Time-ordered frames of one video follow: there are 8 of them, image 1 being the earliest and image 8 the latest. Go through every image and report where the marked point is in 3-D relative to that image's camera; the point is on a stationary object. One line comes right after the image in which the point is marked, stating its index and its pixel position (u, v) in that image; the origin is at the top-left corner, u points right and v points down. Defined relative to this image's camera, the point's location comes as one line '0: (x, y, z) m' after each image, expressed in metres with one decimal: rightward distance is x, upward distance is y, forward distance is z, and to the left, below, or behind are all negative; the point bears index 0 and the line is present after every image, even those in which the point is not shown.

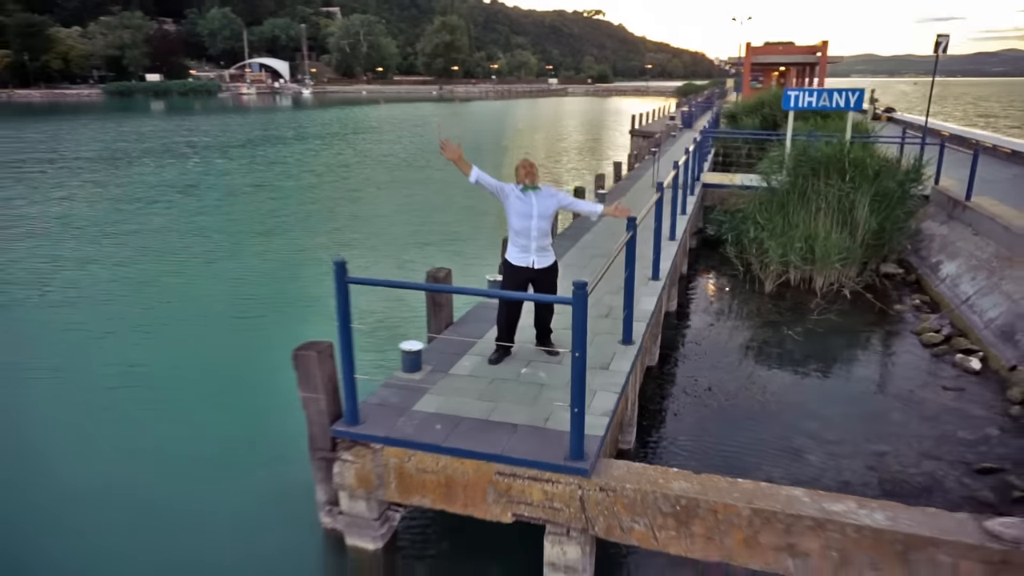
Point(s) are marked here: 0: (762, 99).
0: (+3.7, +2.8, +10.5) m
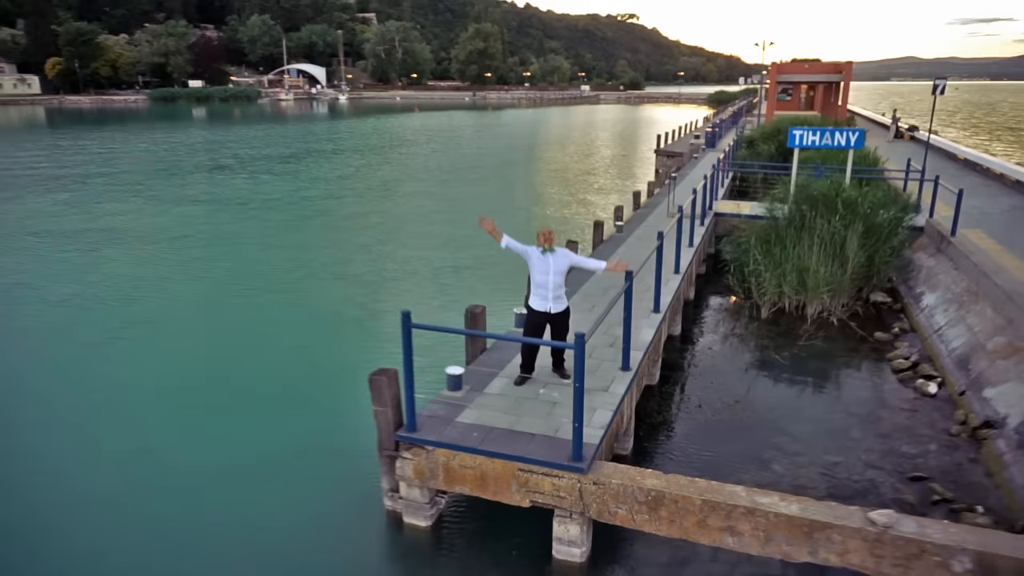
0: (+4.2, +2.6, +11.1) m
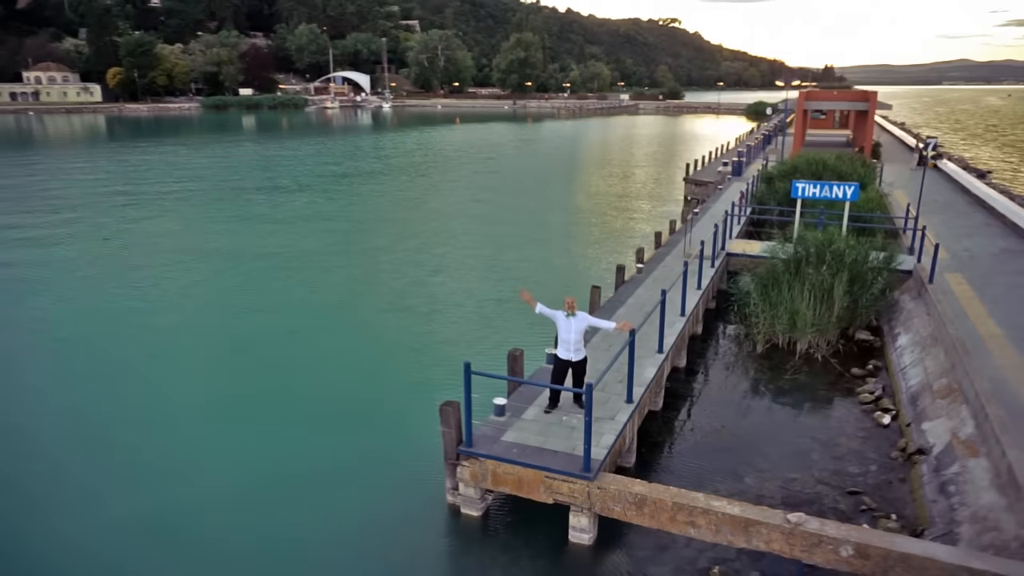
0: (+4.8, +2.1, +12.0) m
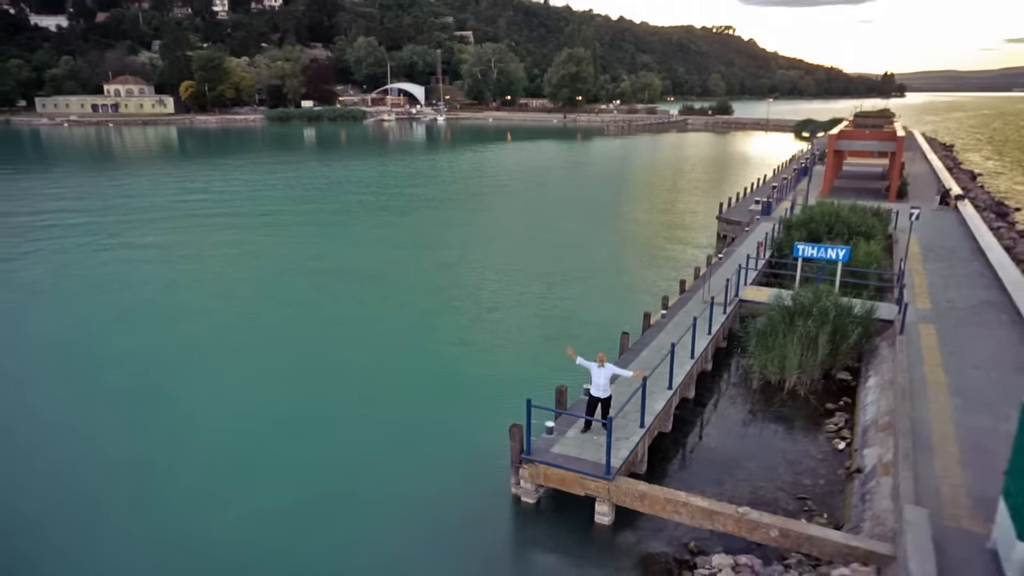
0: (+5.8, +1.4, +13.6) m
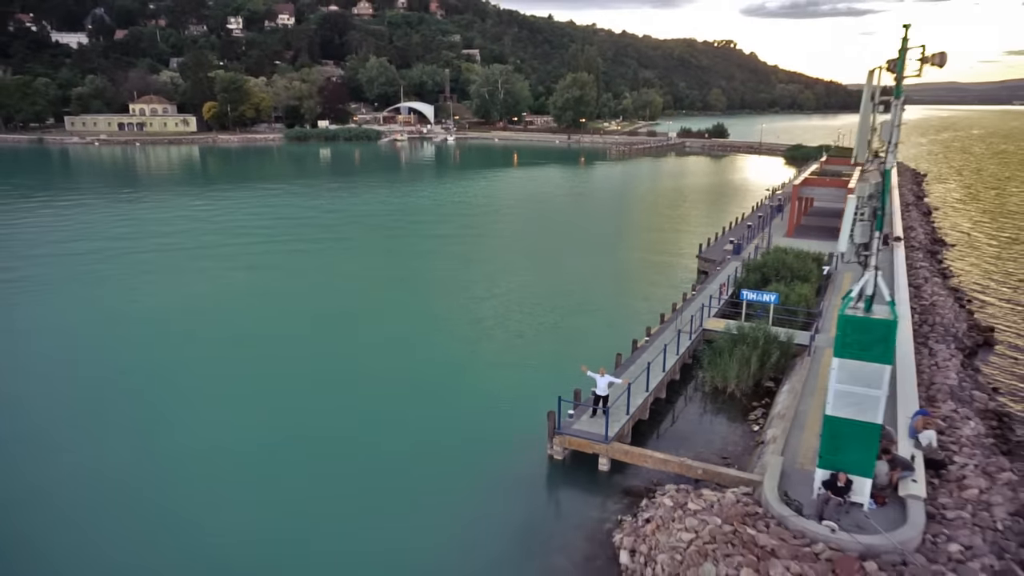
0: (+6.4, +0.7, +17.8) m
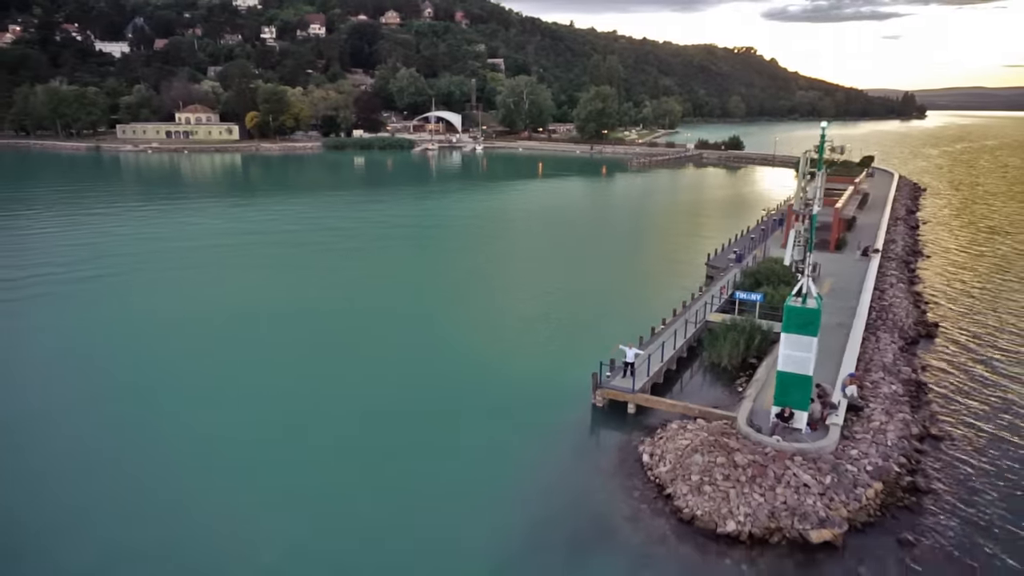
0: (+7.7, +0.6, +22.2) m
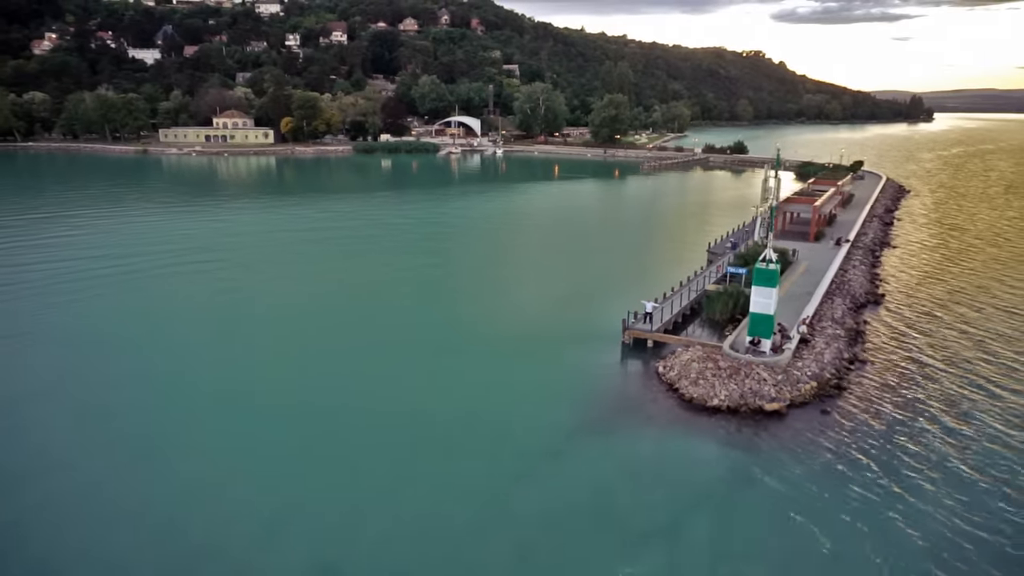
0: (+9.4, +1.4, +28.3) m
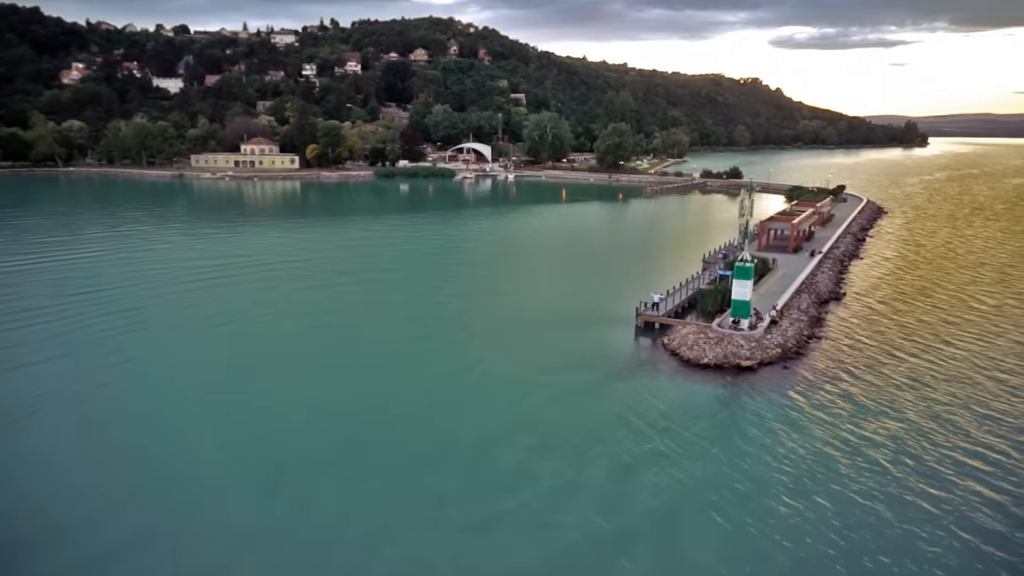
0: (+11.0, +1.4, +34.8) m
